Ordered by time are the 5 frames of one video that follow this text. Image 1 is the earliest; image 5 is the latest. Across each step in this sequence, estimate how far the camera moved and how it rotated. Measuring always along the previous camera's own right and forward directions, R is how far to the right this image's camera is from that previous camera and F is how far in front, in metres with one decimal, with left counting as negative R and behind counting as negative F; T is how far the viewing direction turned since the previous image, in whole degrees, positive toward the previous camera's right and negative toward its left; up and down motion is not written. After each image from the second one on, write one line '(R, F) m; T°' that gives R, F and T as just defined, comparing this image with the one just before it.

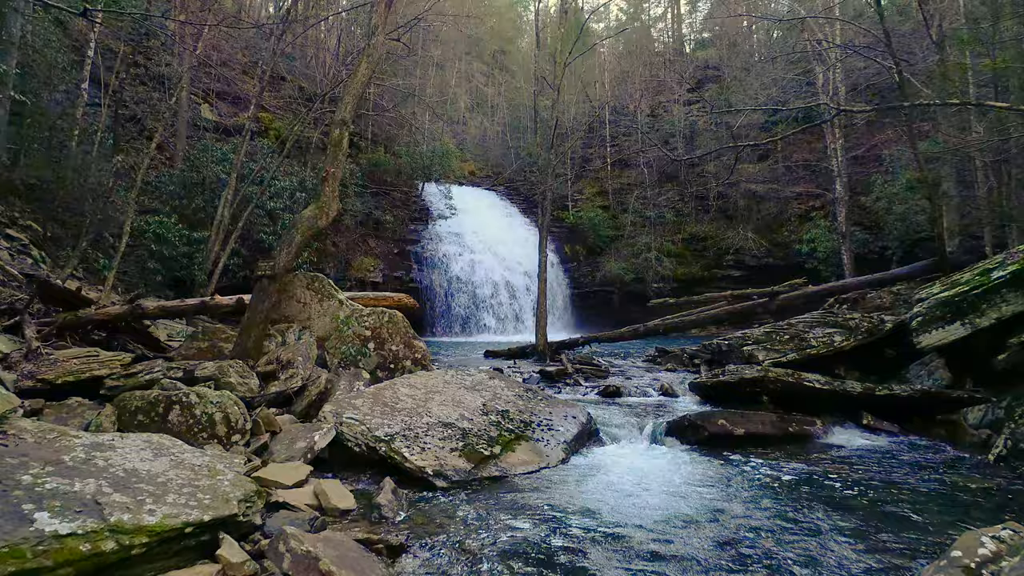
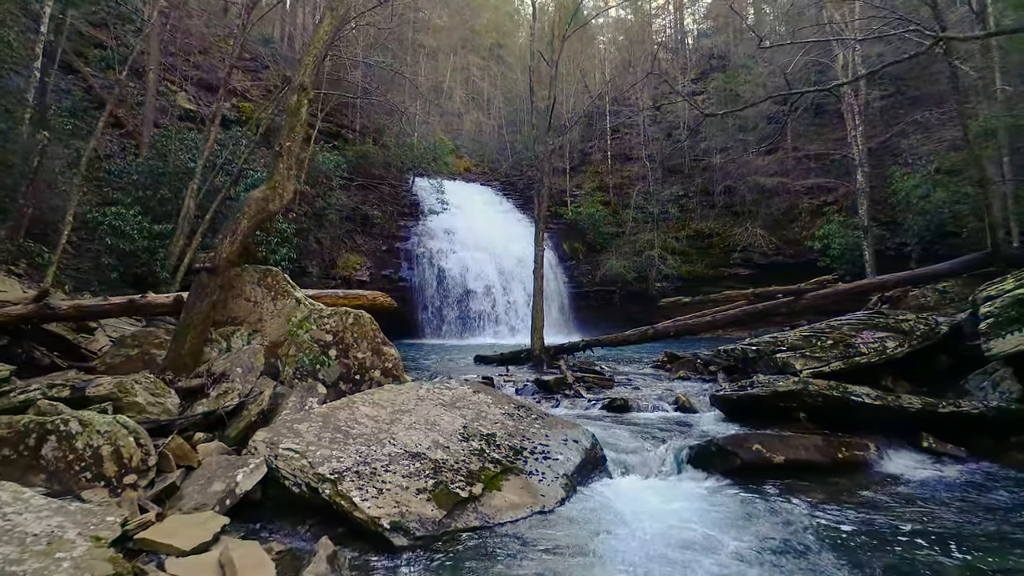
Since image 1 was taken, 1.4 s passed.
(+0.1, +1.0) m; 0°
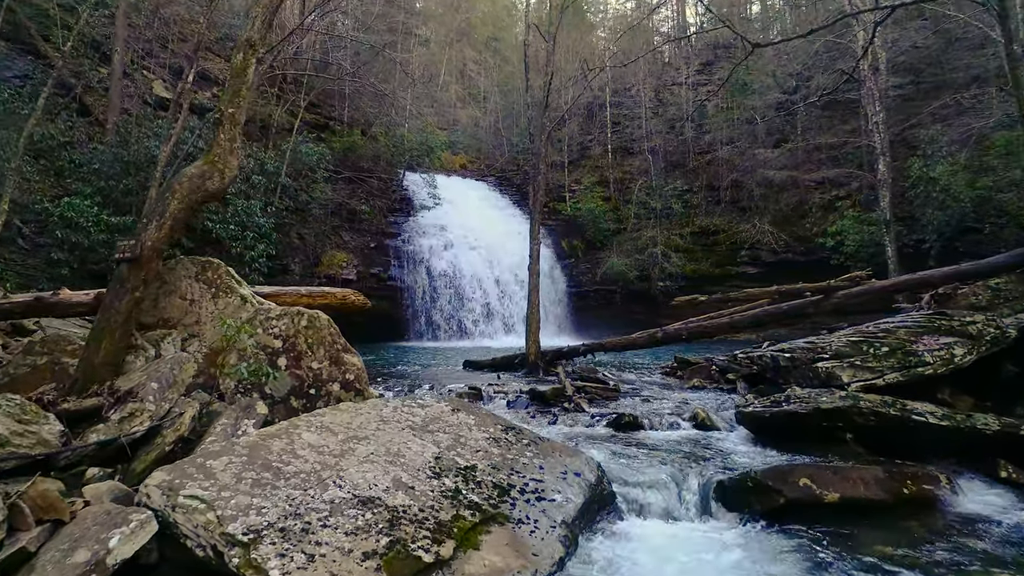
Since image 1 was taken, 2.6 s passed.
(+0.1, +0.9) m; 0°
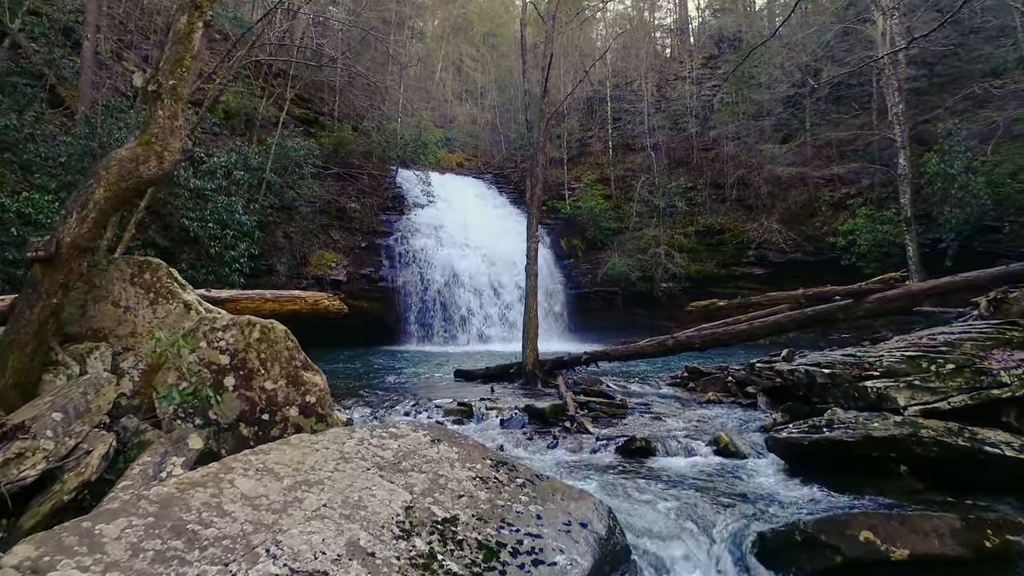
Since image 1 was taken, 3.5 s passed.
(0.0, +0.7) m; 0°
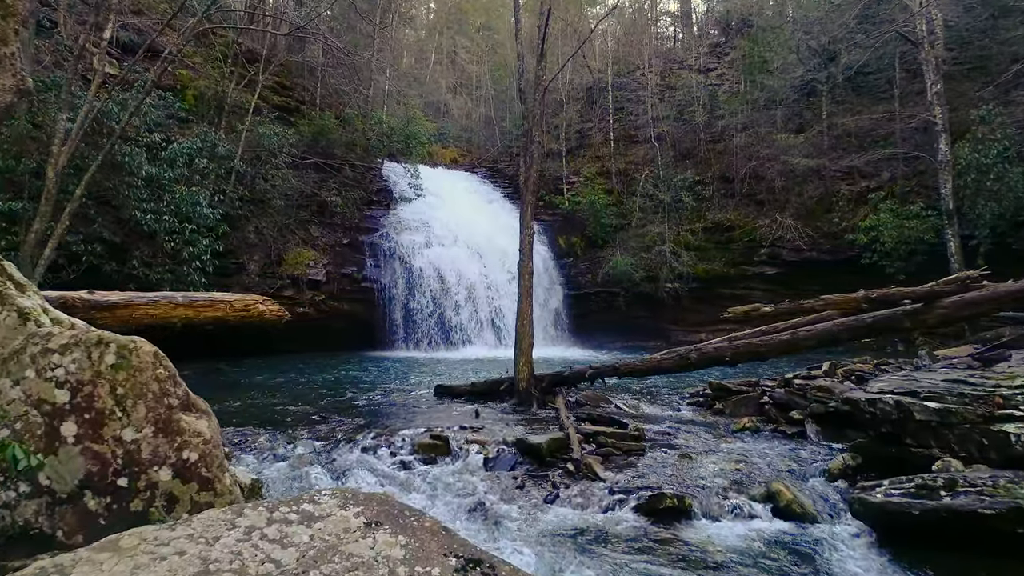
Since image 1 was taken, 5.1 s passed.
(+0.1, +1.2) m; 0°
